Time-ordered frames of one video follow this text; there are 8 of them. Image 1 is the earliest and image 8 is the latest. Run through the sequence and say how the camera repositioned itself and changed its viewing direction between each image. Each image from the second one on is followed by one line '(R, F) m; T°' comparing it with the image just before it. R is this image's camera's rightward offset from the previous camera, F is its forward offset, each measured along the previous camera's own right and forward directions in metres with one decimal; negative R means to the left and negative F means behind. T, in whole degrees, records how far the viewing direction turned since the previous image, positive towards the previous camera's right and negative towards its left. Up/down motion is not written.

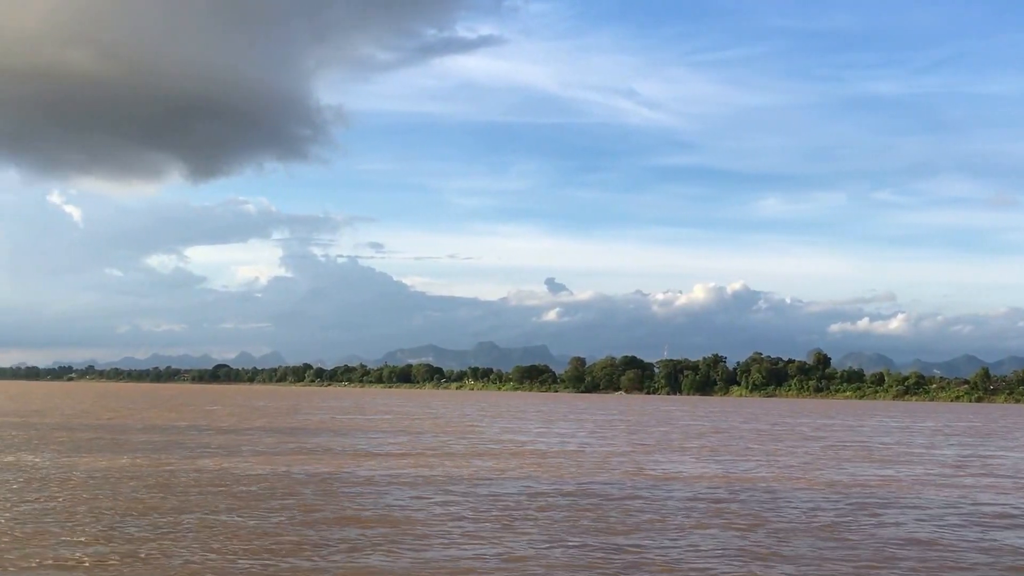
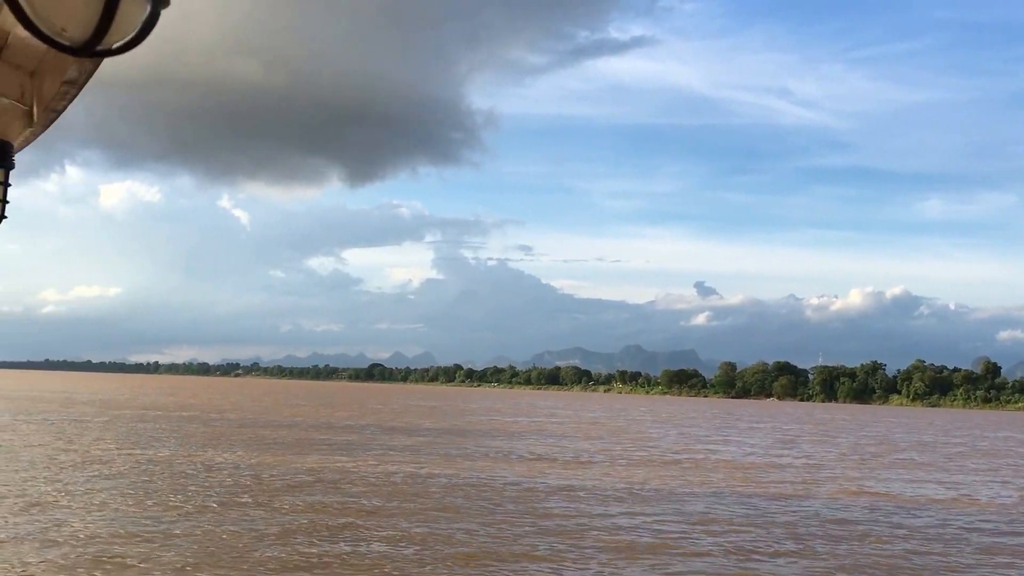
(+0.1, -0.1) m; -9°
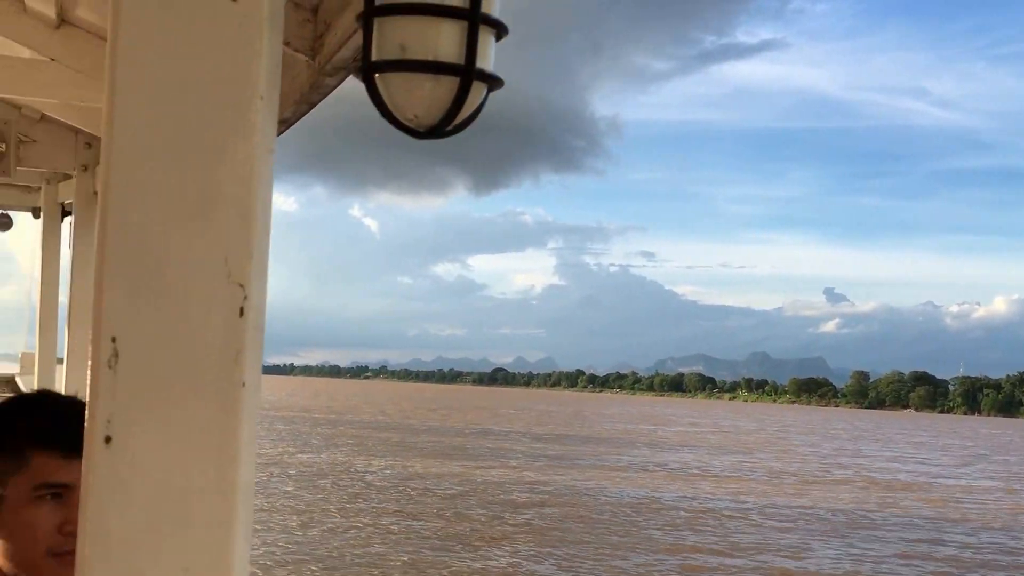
(-0.1, -0.1) m; -7°
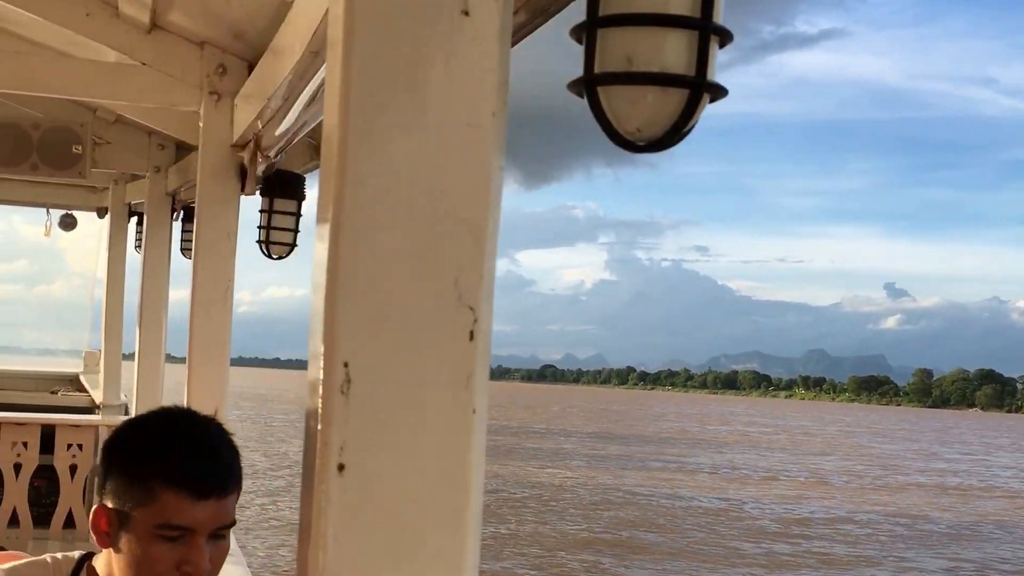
(-0.2, +0.1) m; -3°
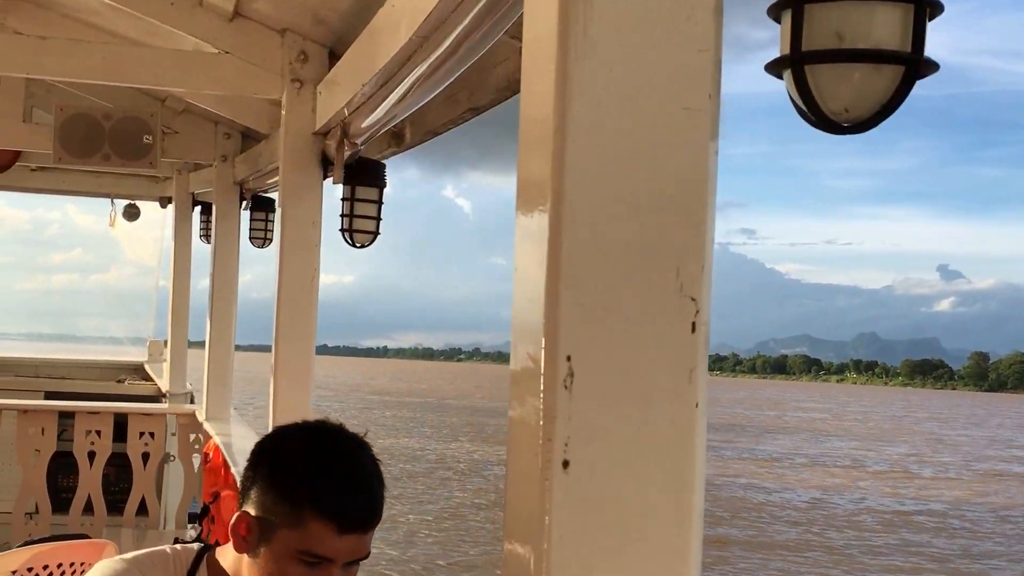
(-0.2, +0.1) m; -2°
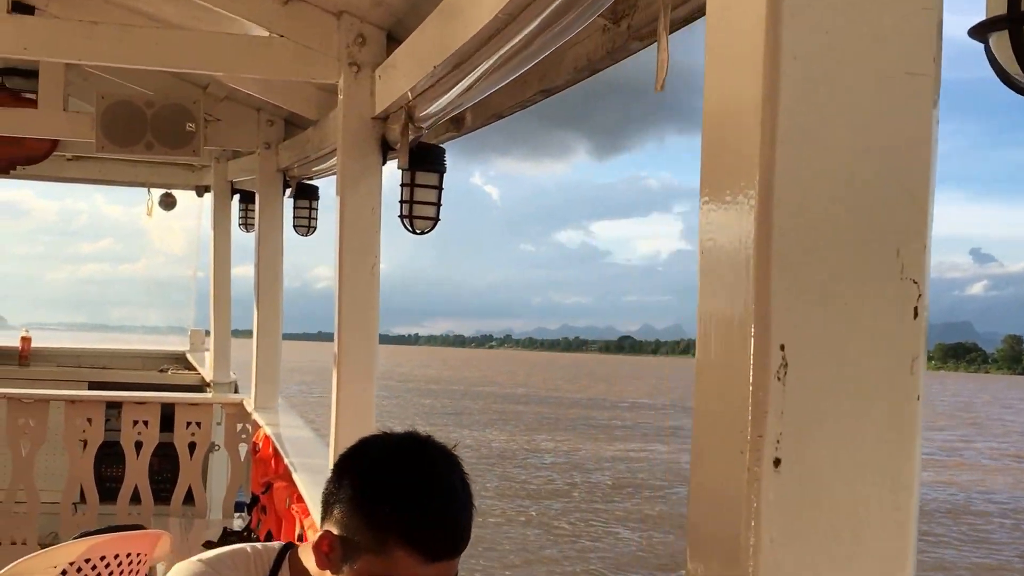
(-0.1, +0.1) m; -1°
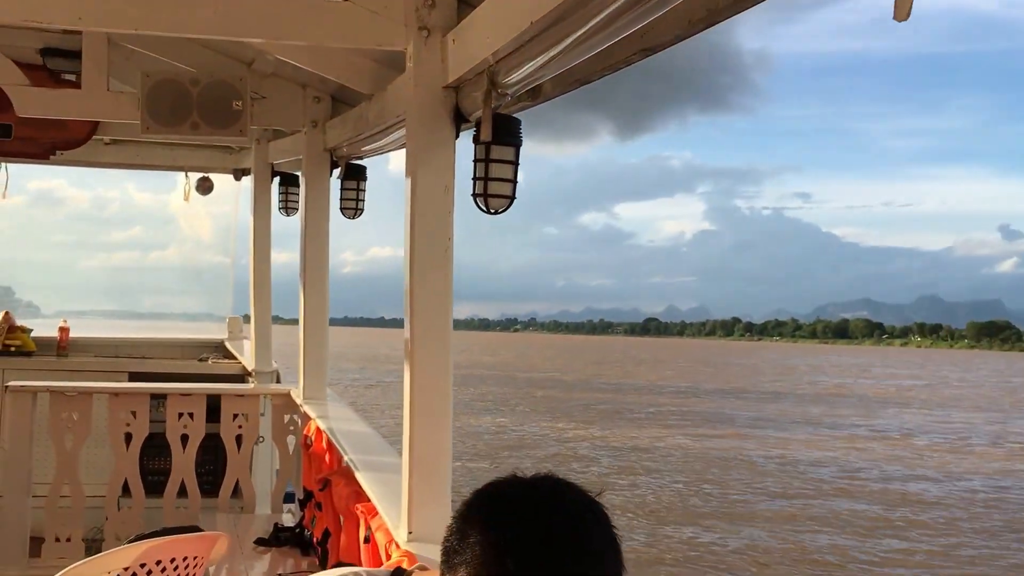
(-0.2, +0.3) m; -1°
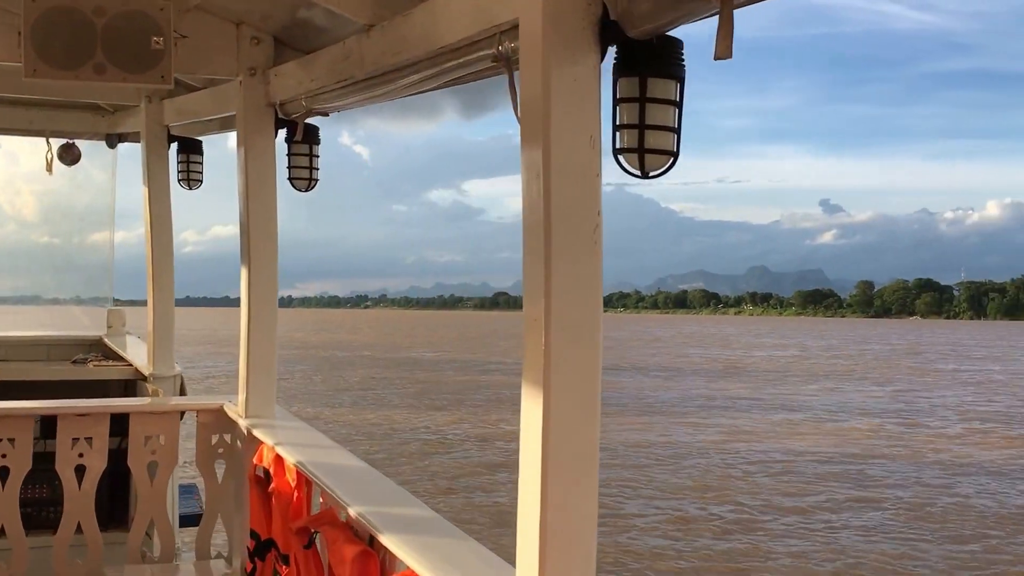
(-0.8, +1.1) m; +9°
